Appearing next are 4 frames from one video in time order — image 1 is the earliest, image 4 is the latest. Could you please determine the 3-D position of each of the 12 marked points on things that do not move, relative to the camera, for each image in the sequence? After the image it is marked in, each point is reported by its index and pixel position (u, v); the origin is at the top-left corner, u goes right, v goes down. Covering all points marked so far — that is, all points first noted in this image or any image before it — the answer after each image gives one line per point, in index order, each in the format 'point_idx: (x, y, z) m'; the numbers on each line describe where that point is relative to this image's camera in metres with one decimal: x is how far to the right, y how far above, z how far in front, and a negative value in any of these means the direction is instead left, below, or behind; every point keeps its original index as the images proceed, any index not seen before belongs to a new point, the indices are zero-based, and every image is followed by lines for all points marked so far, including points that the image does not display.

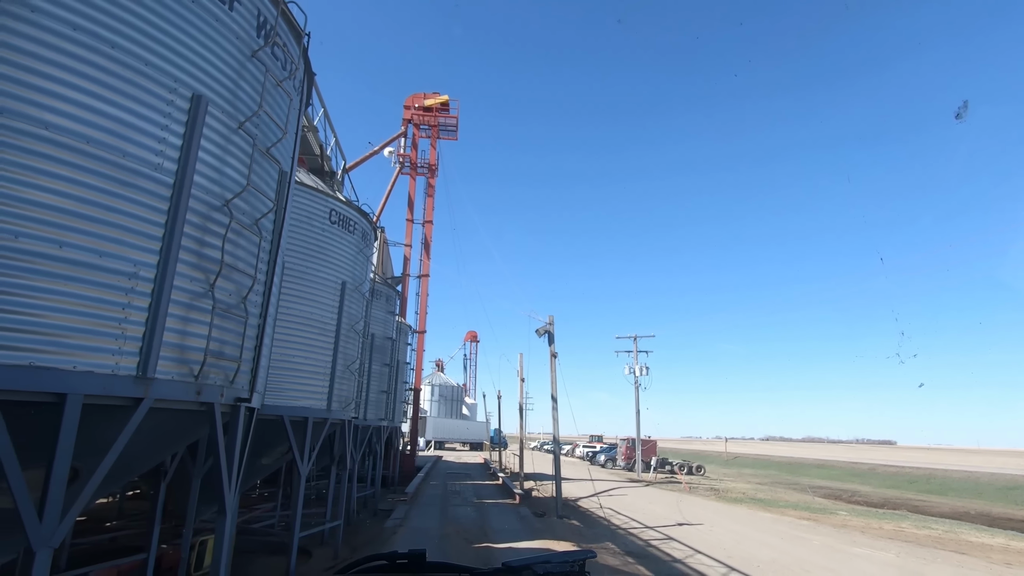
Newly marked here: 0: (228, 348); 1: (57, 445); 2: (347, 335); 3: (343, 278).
0: (-3.1, -0.7, +5.8) m
1: (-3.5, -1.2, +4.1) m
2: (-3.8, -1.1, +12.3) m
3: (-3.8, +0.2, +11.9) m
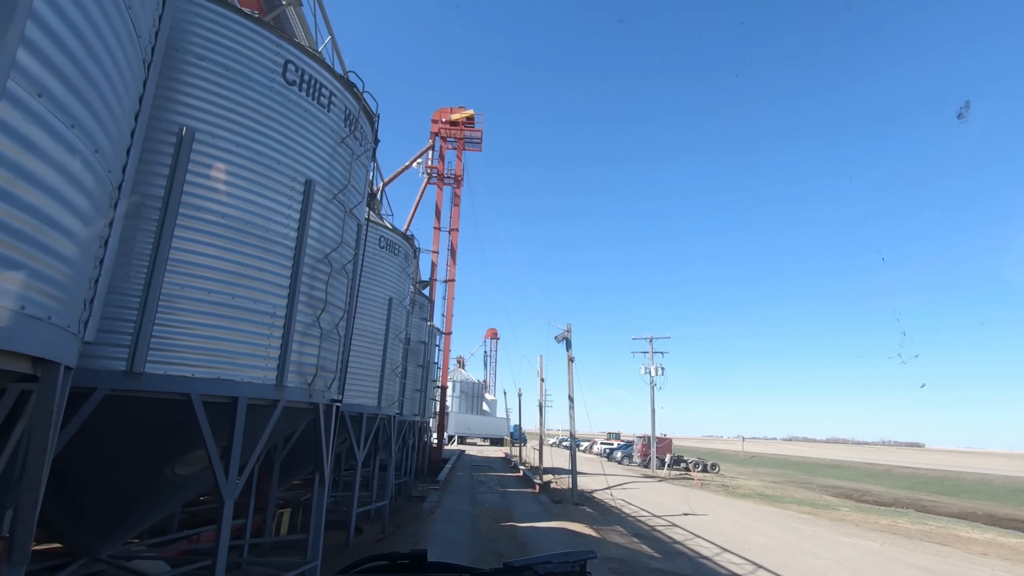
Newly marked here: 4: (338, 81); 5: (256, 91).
0: (-2.7, -1.1, +7.8) m
1: (-3.2, -1.6, +6.1) m
2: (-3.2, -1.5, +14.3) m
3: (-3.2, -0.2, +13.9) m
4: (-2.7, +3.1, +8.0) m
5: (-3.2, +2.5, +6.8) m
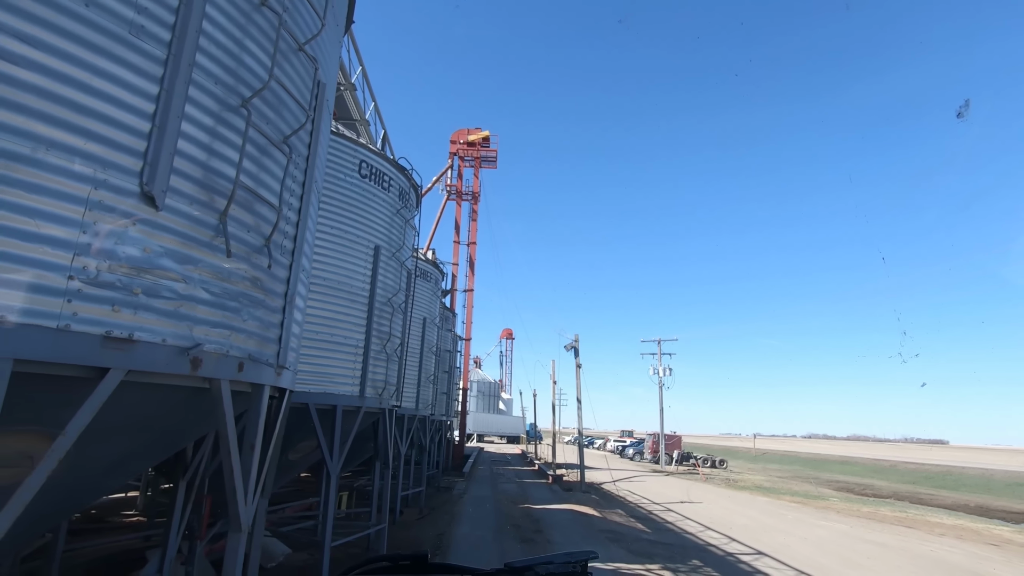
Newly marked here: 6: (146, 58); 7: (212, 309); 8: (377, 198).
0: (-2.4, -1.8, +10.5) m
1: (-2.9, -2.3, +8.8) m
2: (-2.7, -2.2, +17.0) m
3: (-2.8, -0.8, +16.6) m
4: (-2.4, +2.5, +10.7) m
5: (-3.0, +1.8, +9.5) m
6: (-2.3, +1.4, +3.3) m
7: (-2.1, -0.1, +3.7) m
8: (-2.6, +1.7, +10.1) m
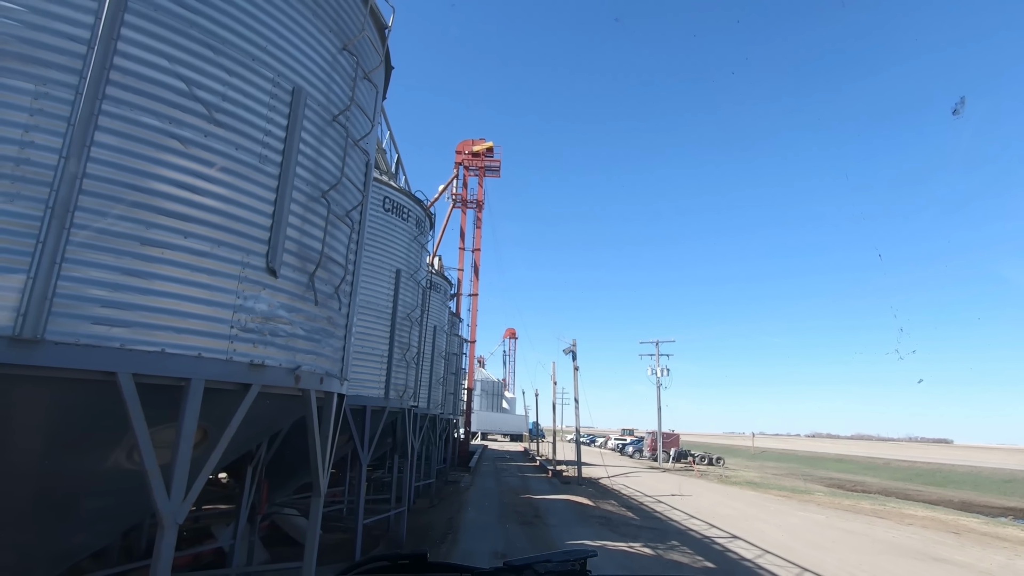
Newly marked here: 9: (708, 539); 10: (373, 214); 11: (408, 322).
0: (-2.4, -2.2, +12.1) m
1: (-2.9, -2.7, +10.5) m
2: (-2.7, -2.5, +18.6) m
3: (-2.7, -1.2, +18.3) m
4: (-2.4, +2.1, +12.3) m
5: (-3.0, +1.4, +11.1) m
6: (-2.3, +1.0, +5.0) m
7: (-2.1, -0.5, +5.3) m
8: (-2.6, +1.3, +11.7) m
9: (+5.4, -6.9, +14.5) m
10: (-3.0, +1.6, +11.2) m
11: (-2.4, -0.8, +12.0) m
